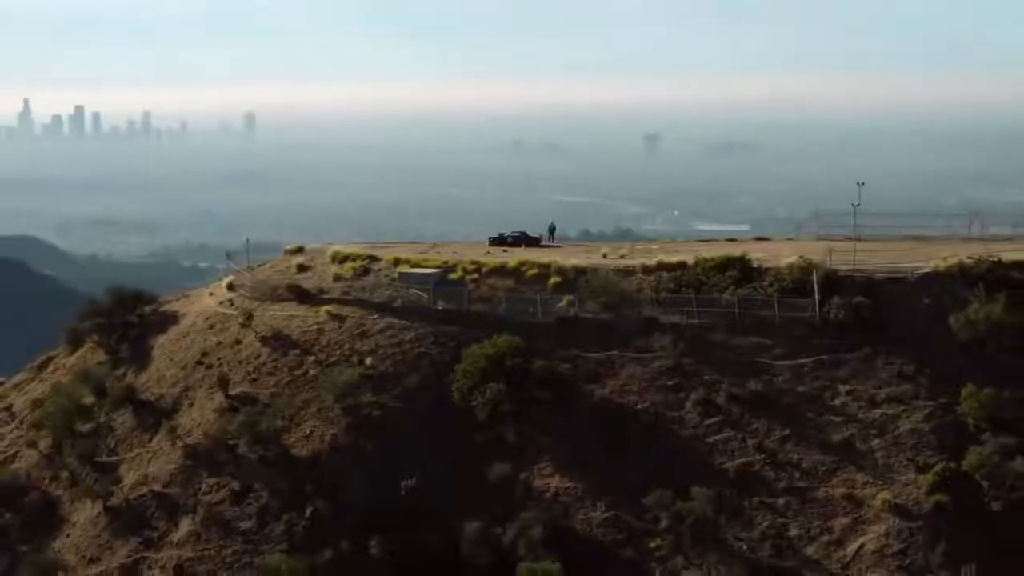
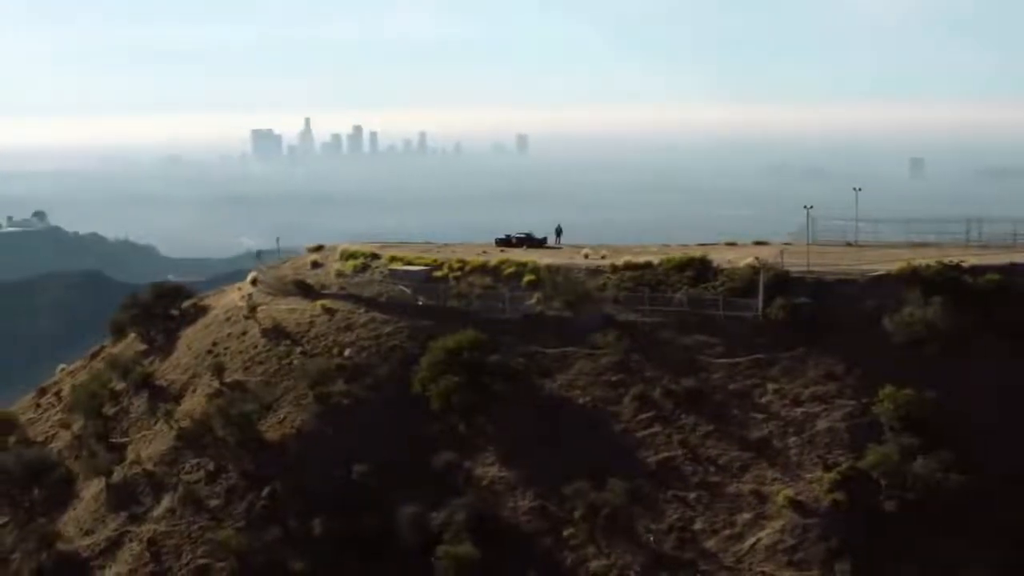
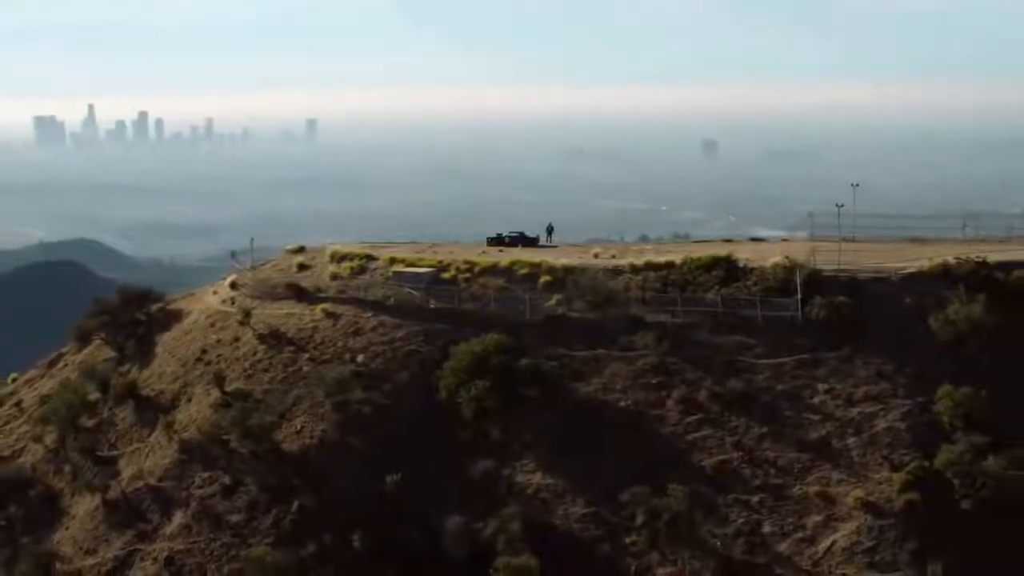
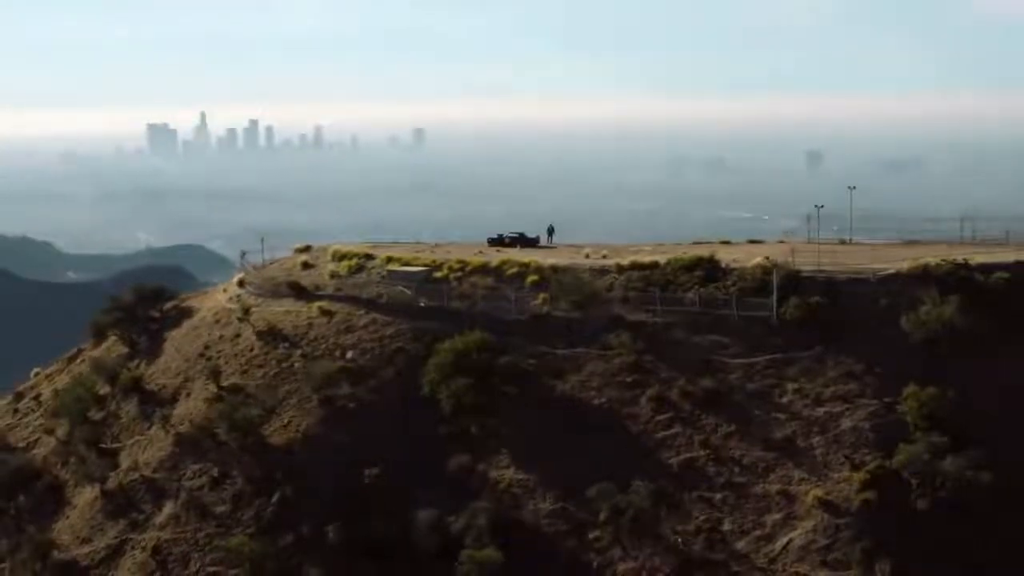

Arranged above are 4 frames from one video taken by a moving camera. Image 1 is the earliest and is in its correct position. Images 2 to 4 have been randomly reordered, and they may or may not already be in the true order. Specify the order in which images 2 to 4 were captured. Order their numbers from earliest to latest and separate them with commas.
3, 4, 2
